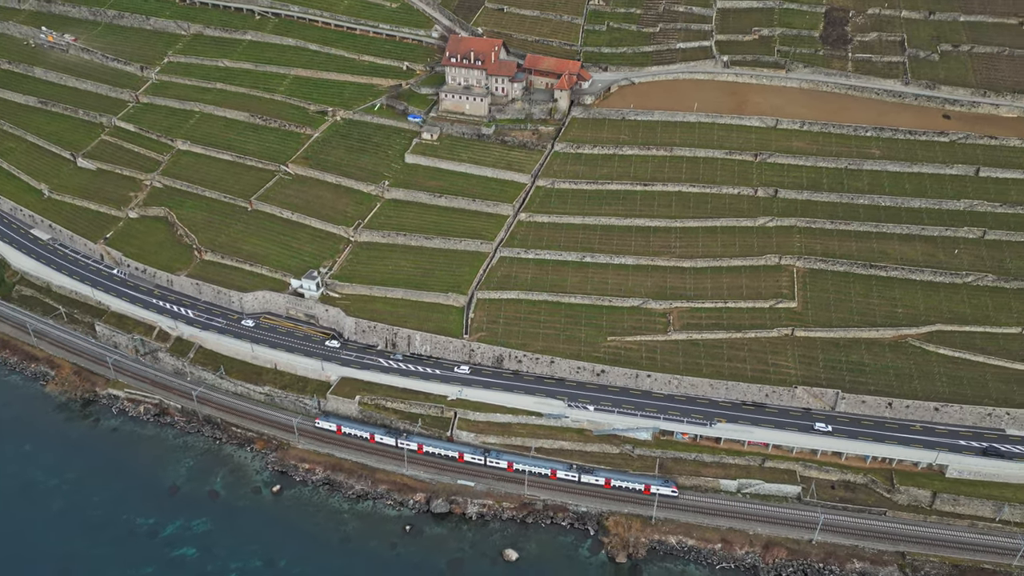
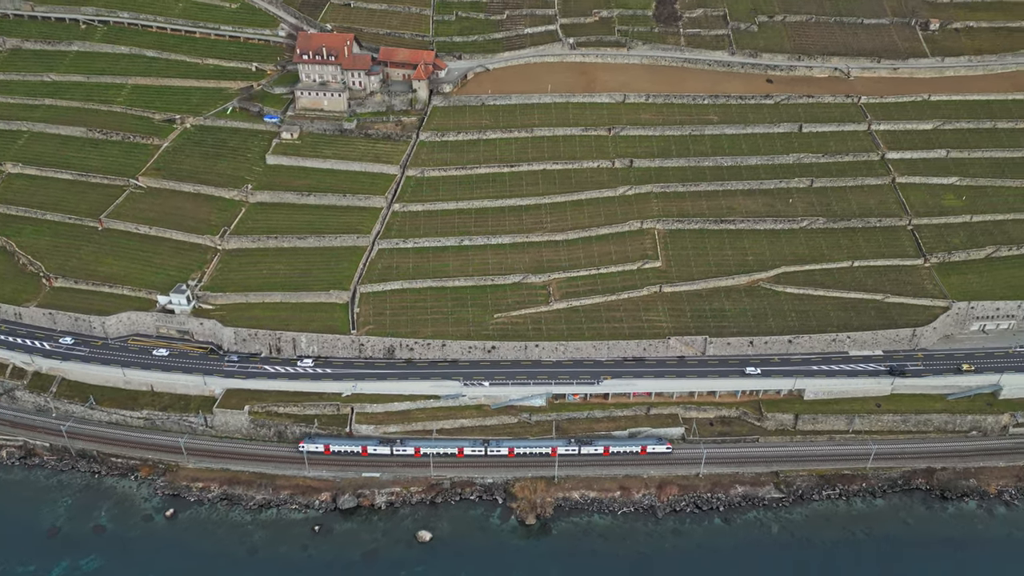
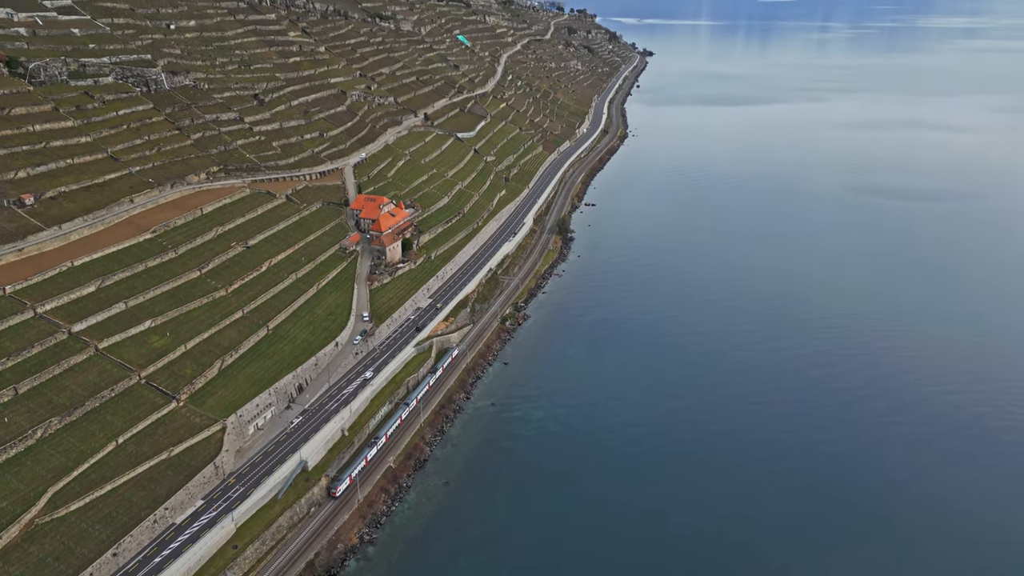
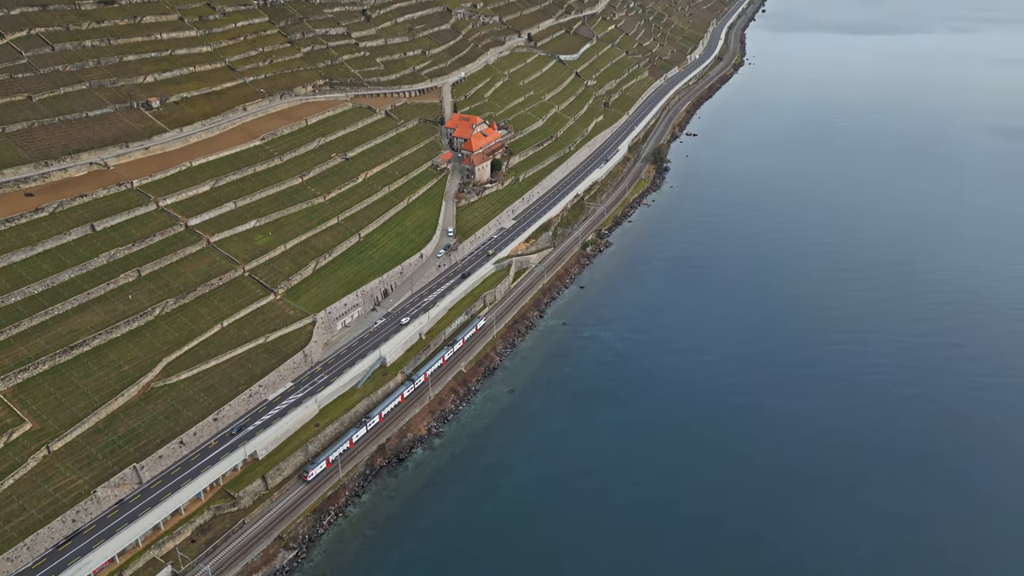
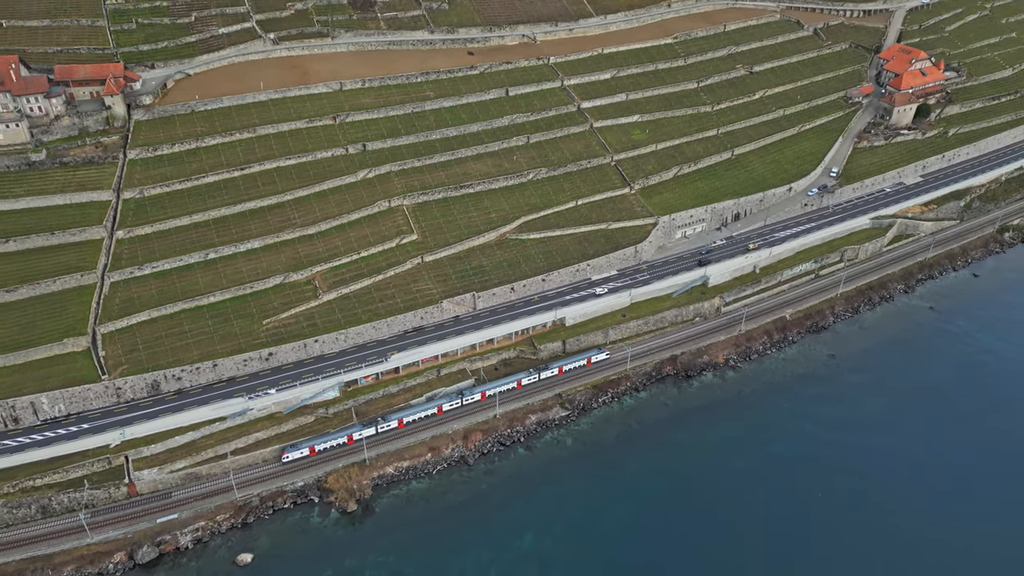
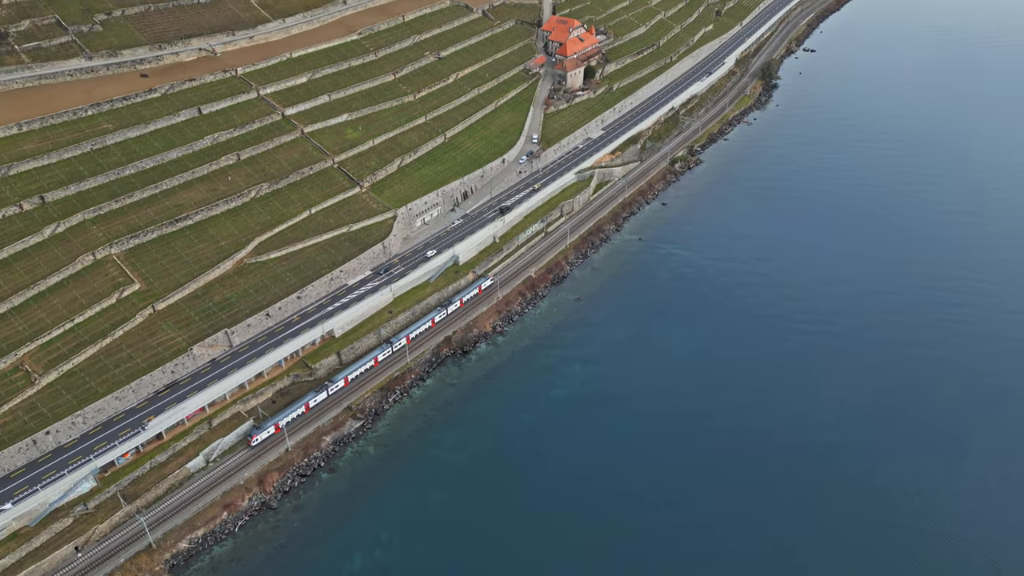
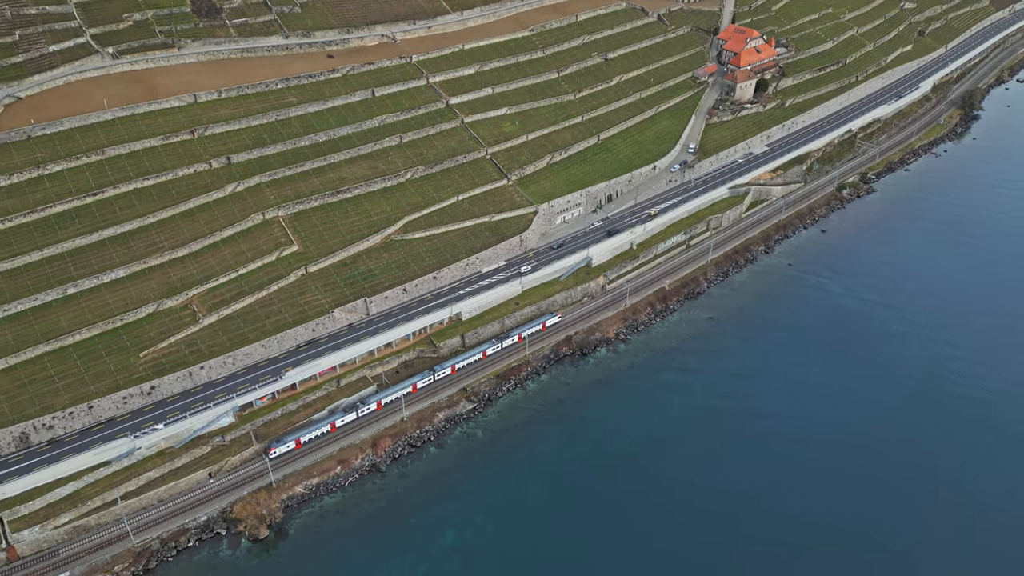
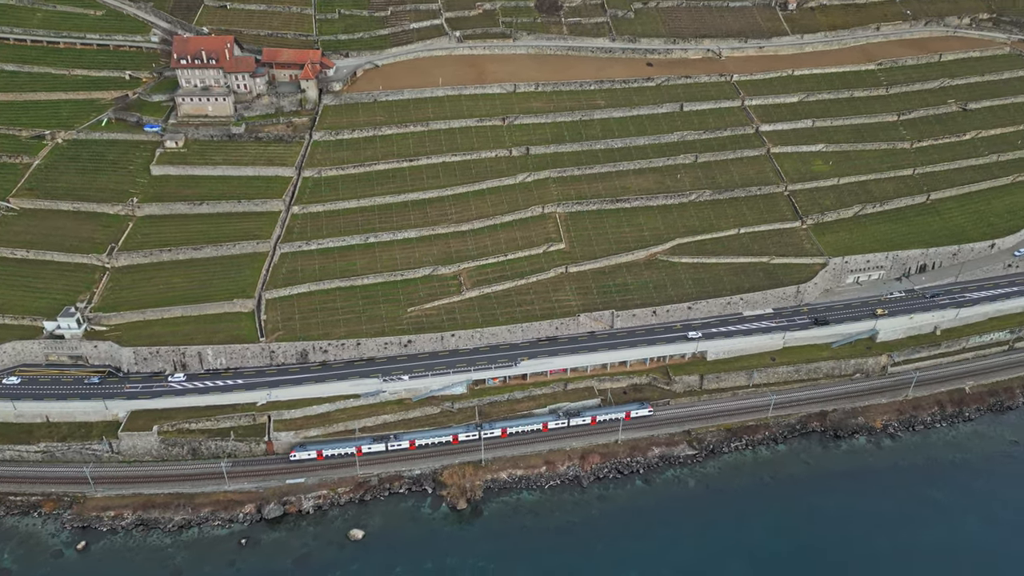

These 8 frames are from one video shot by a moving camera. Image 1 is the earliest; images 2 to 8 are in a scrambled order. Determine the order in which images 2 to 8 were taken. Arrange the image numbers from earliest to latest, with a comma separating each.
2, 8, 5, 7, 6, 4, 3
